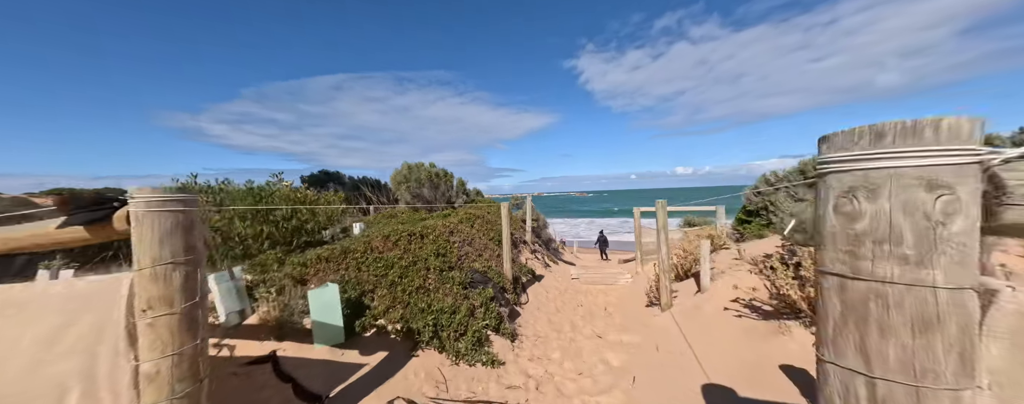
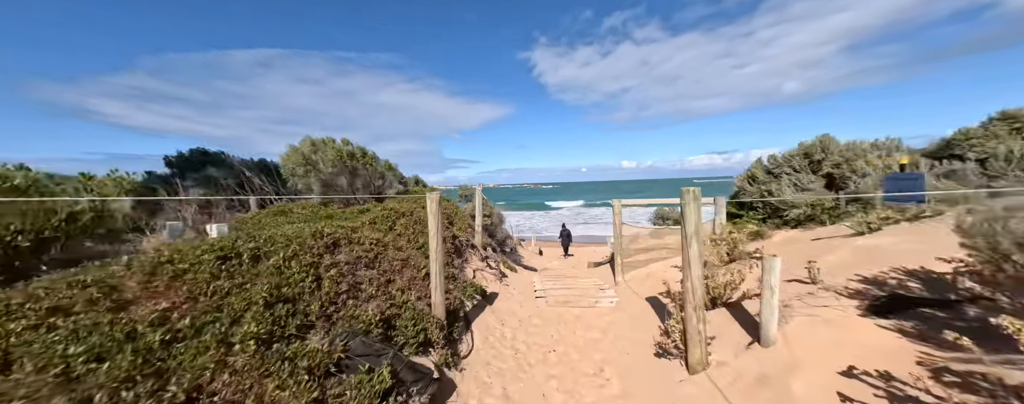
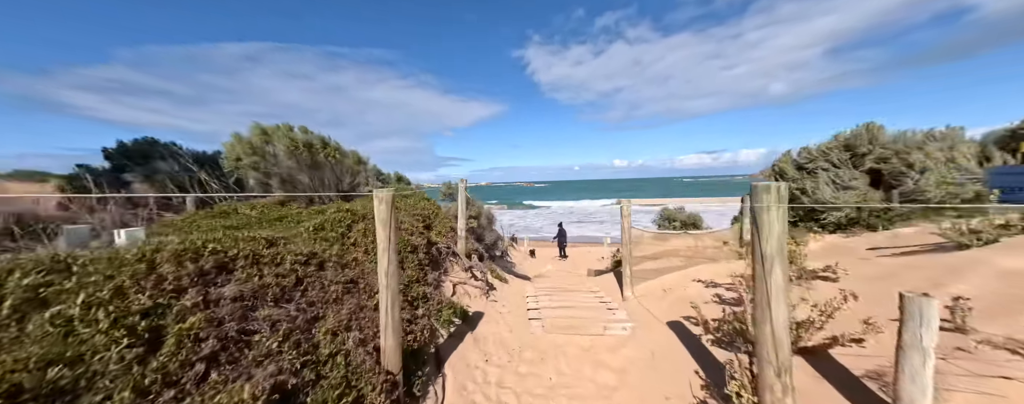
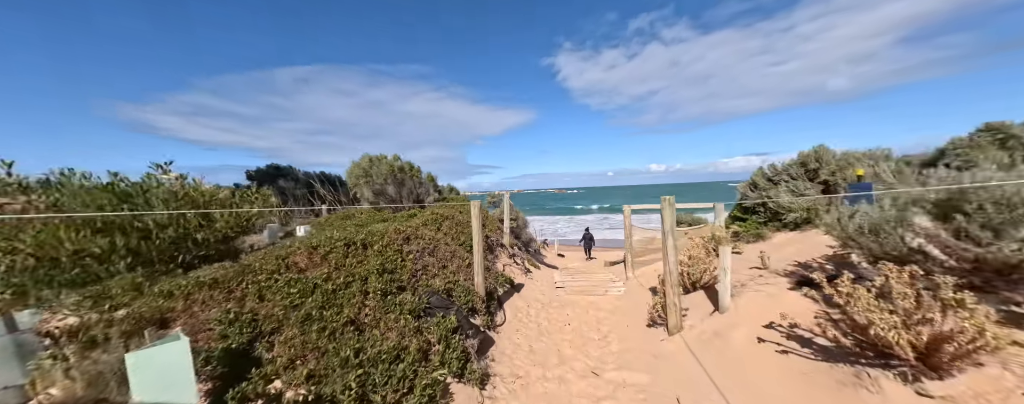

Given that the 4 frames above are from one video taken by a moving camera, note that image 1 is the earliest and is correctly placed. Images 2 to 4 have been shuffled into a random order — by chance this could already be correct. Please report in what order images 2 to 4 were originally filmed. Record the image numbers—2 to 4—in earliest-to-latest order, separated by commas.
4, 2, 3
